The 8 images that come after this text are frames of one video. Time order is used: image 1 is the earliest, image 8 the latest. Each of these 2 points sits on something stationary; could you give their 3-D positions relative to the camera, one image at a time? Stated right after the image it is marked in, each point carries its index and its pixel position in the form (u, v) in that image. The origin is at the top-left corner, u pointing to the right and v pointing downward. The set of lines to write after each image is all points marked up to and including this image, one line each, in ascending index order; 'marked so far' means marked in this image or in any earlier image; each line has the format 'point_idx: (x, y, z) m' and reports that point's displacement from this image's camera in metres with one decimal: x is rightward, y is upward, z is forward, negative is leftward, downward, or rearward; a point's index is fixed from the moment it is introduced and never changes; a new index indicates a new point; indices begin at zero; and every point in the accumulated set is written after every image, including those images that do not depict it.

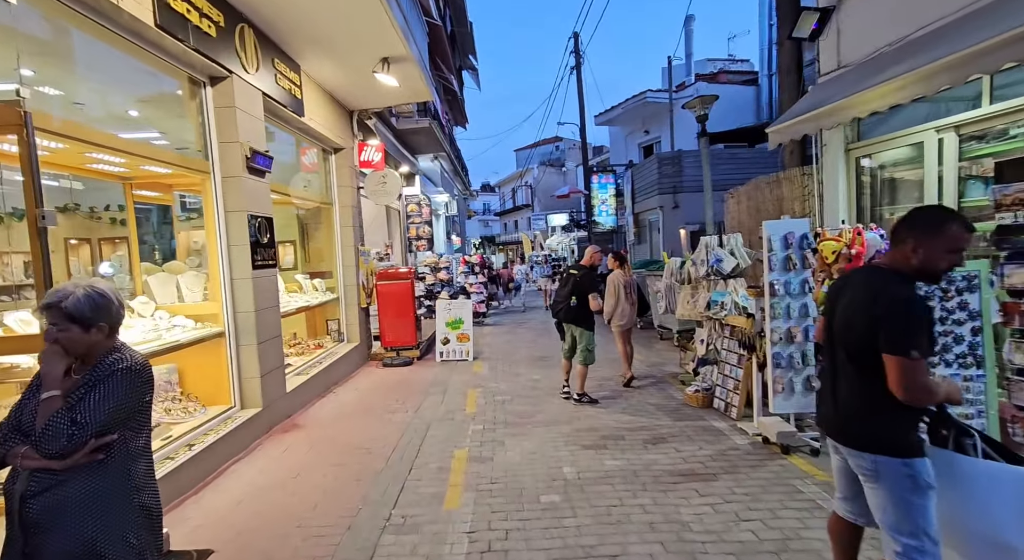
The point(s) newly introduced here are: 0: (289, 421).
0: (-2.3, -1.5, +6.0) m
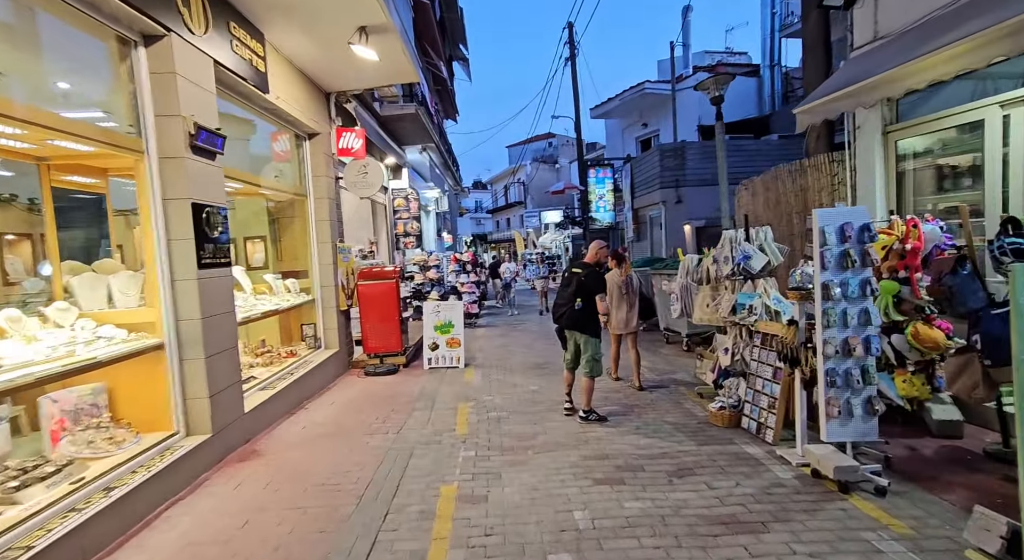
0: (-2.3, -1.5, +5.1) m
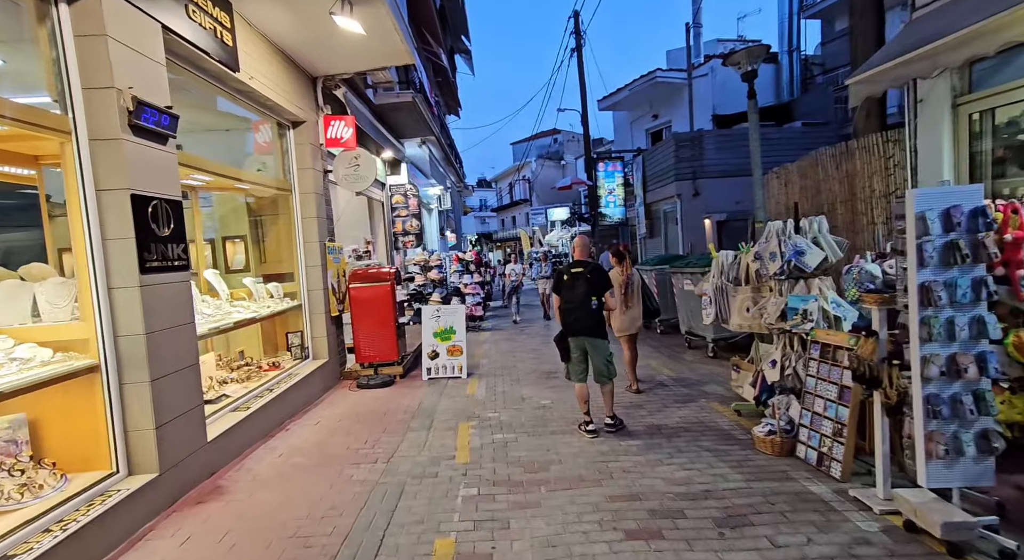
0: (-2.3, -1.5, +4.3) m
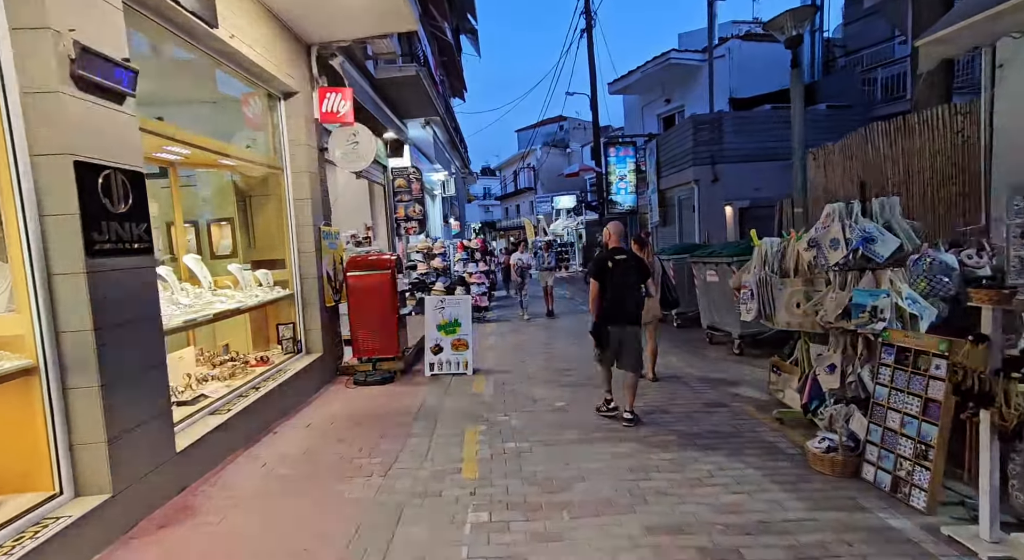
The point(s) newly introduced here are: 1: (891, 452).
0: (-2.2, -1.4, +3.7) m
1: (+2.3, -1.0, +3.5) m
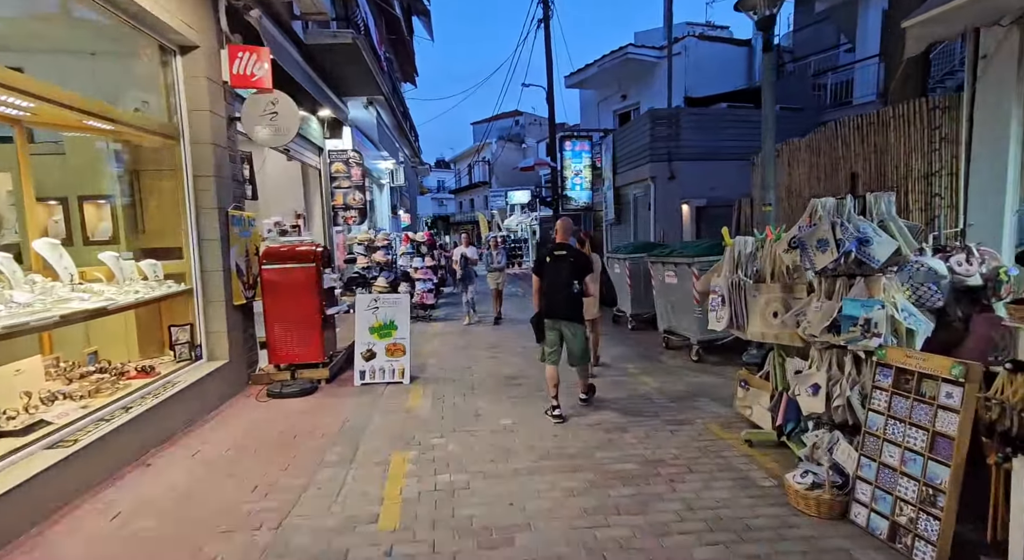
0: (-2.5, -1.4, +2.8) m
1: (+1.9, -1.1, +3.0) m
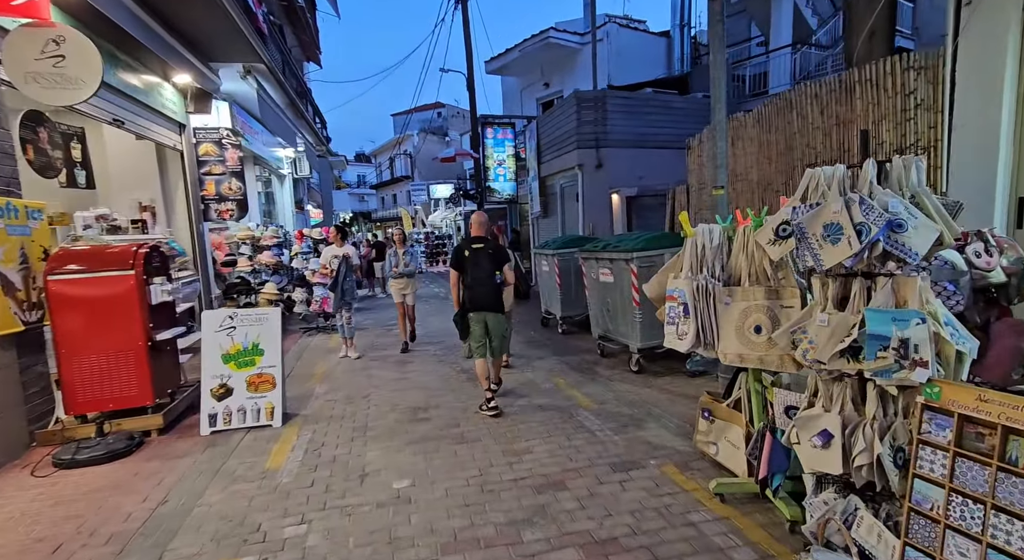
0: (-2.9, -1.5, +1.2) m
1: (+1.5, -1.1, +1.9) m
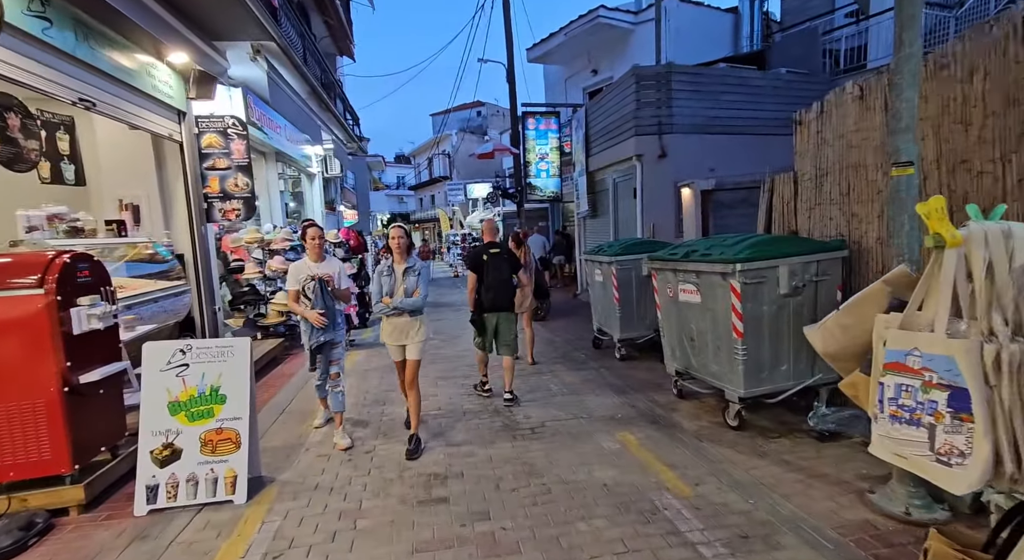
0: (-2.8, -1.7, -0.2) m
1: (+1.6, -1.3, +0.2) m
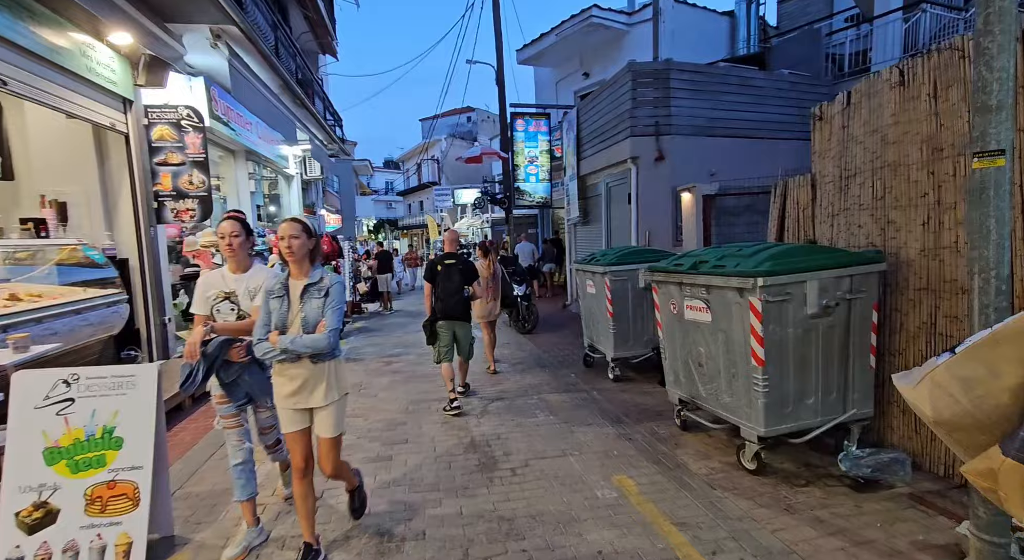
0: (-2.9, -1.7, -1.1) m
1: (+1.5, -1.3, -0.7) m
